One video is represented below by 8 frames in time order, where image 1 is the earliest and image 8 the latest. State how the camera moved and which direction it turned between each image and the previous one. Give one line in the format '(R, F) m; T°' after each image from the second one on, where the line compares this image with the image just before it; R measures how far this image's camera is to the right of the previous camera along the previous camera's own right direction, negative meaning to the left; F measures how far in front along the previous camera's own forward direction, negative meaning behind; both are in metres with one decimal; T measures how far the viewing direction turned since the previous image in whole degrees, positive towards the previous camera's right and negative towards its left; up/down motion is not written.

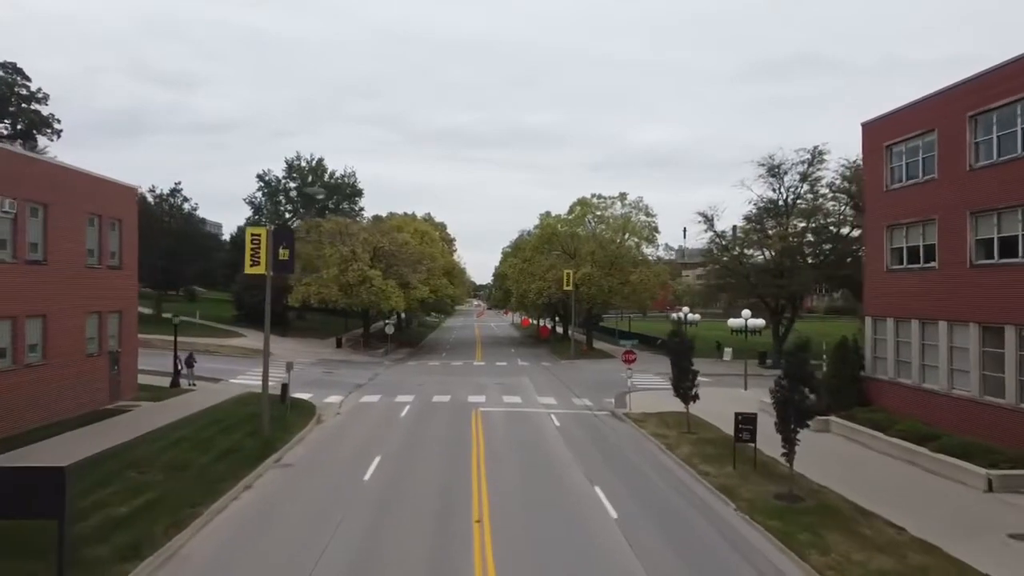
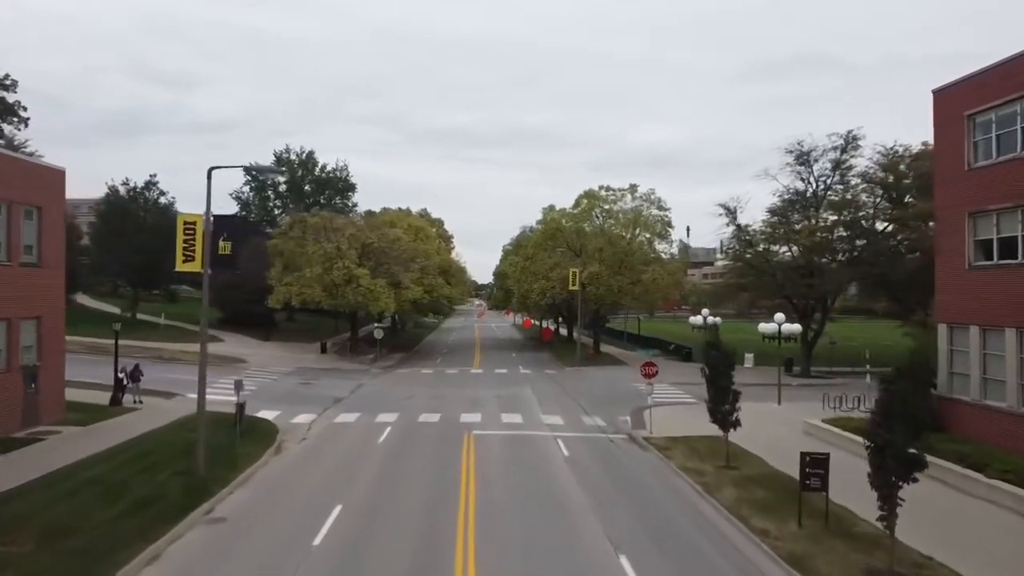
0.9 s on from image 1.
(+0.1, +4.4) m; 0°
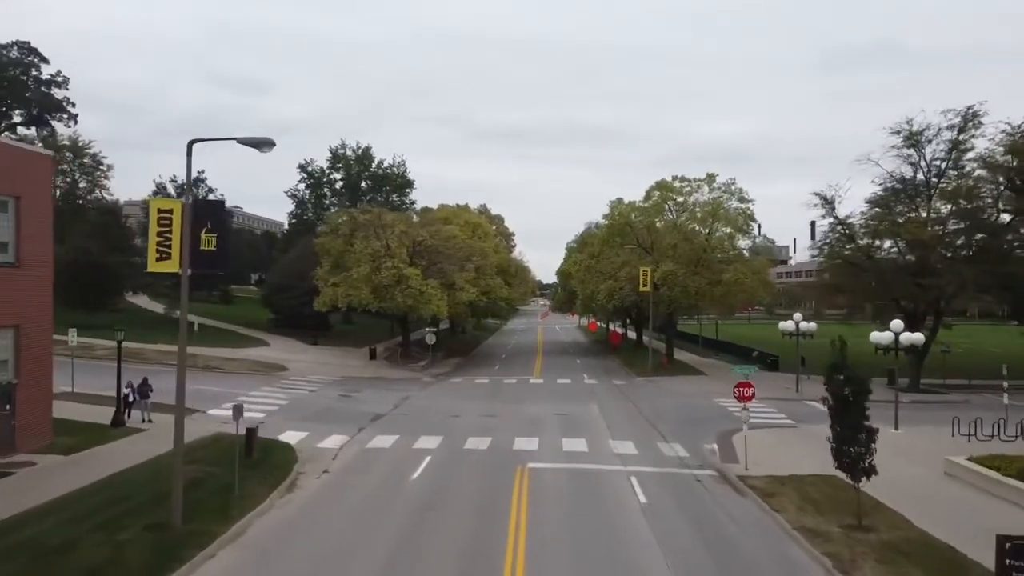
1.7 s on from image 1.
(+0.1, +4.1) m; -5°
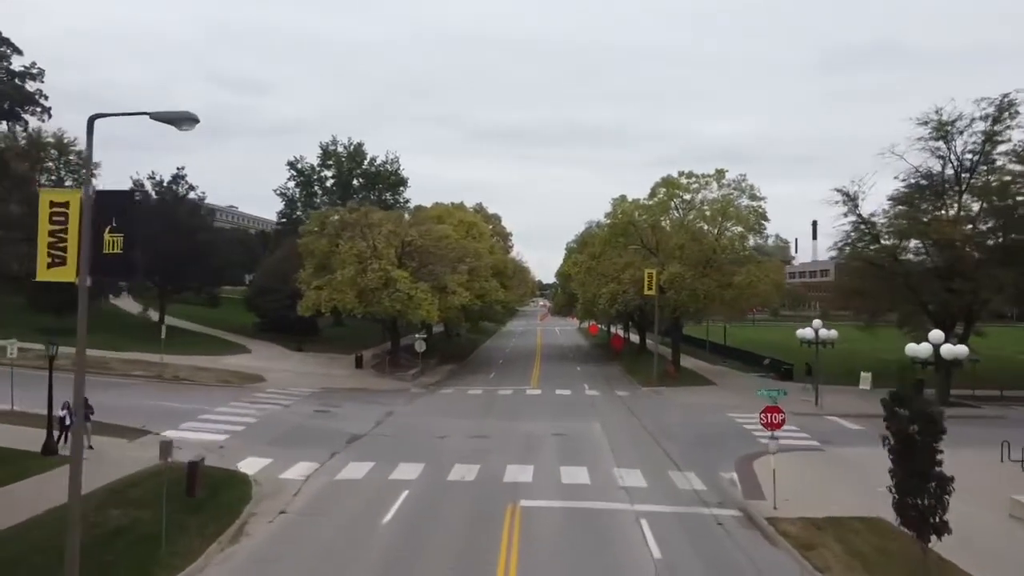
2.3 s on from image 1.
(+0.2, +2.8) m; 0°
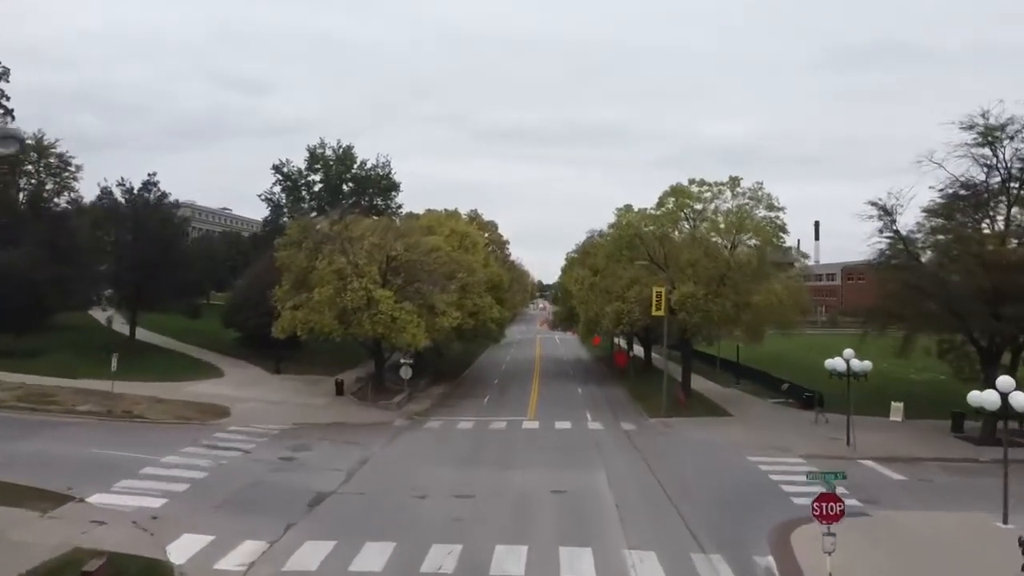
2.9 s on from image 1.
(+0.2, +3.6) m; 0°
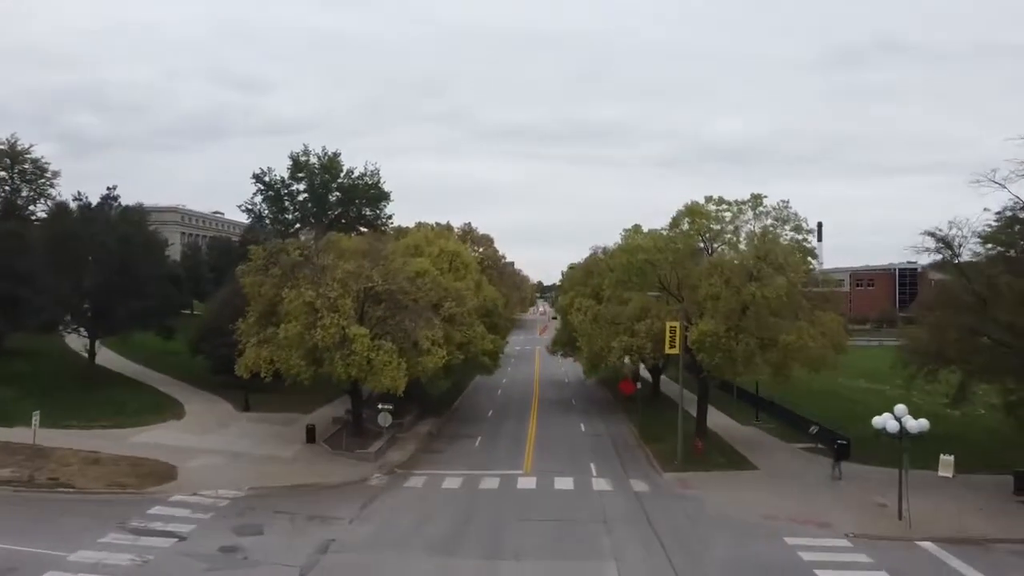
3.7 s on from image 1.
(+0.3, +4.4) m; 0°
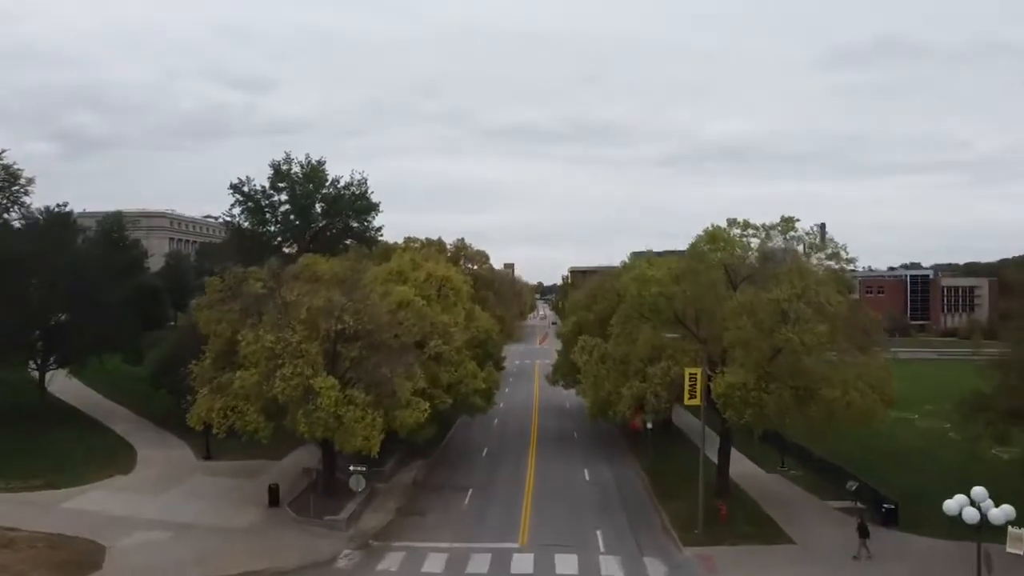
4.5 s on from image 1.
(+0.2, +4.5) m; 0°
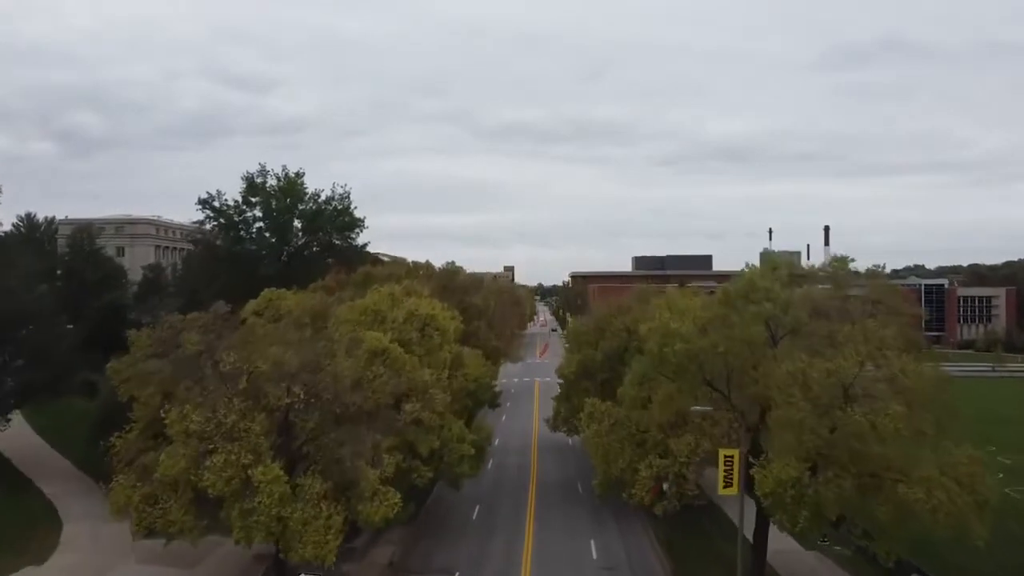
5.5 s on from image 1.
(+0.2, +5.4) m; 0°
